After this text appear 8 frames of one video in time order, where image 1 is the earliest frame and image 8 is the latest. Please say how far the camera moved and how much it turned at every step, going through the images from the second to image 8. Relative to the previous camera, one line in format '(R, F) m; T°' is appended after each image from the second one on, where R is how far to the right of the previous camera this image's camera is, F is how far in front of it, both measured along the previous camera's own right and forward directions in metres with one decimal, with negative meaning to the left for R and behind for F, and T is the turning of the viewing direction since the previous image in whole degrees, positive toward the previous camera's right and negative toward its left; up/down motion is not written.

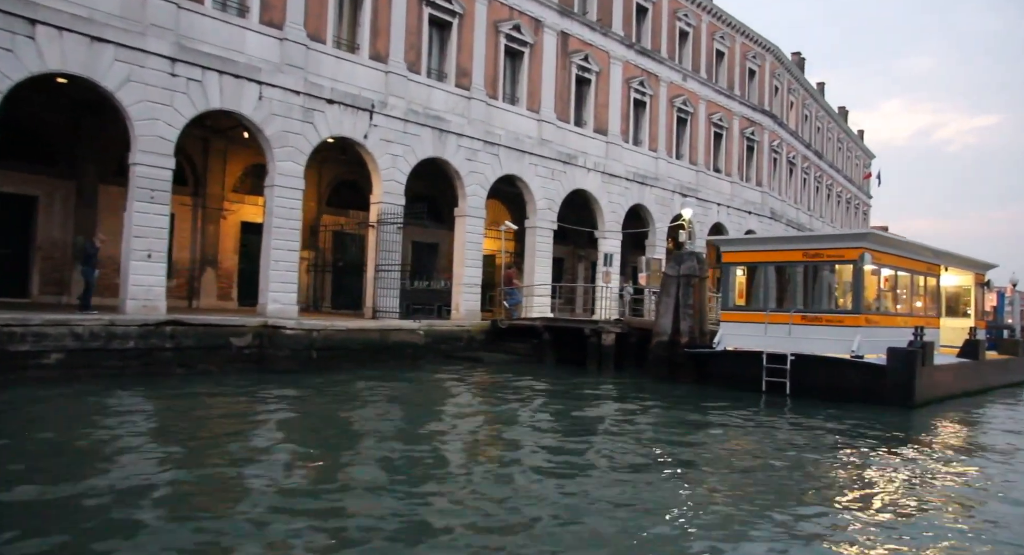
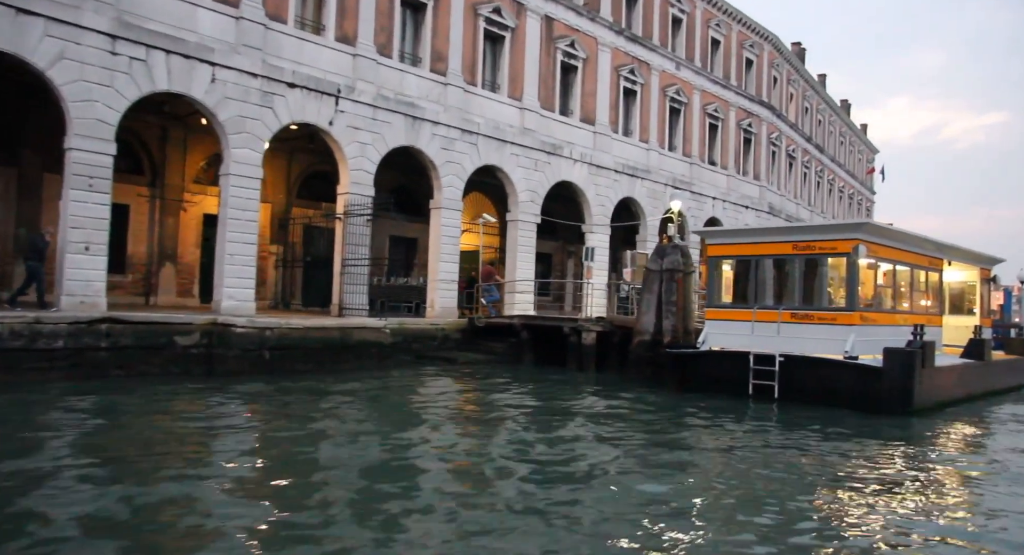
(+0.7, +1.0) m; 0°
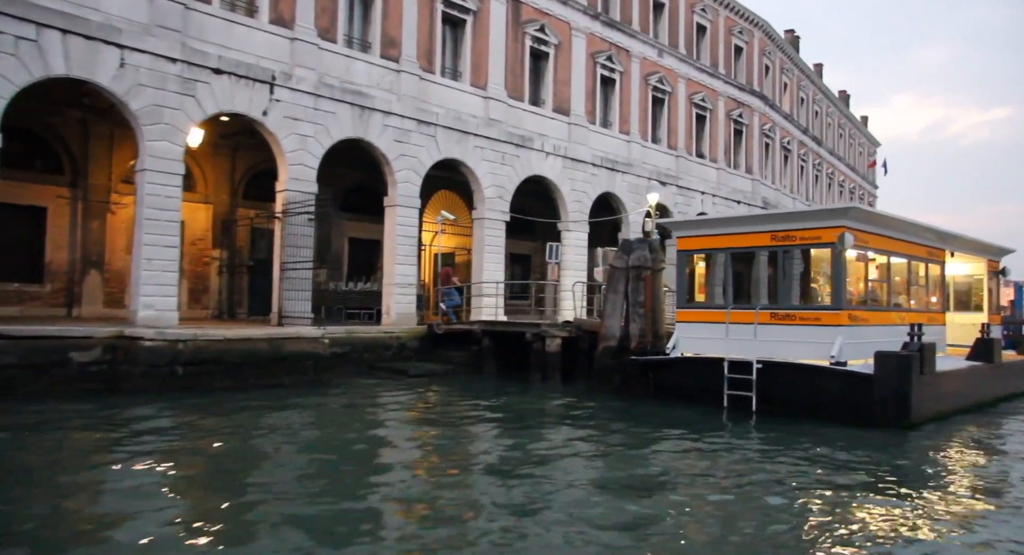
(+1.0, +1.5) m; -1°
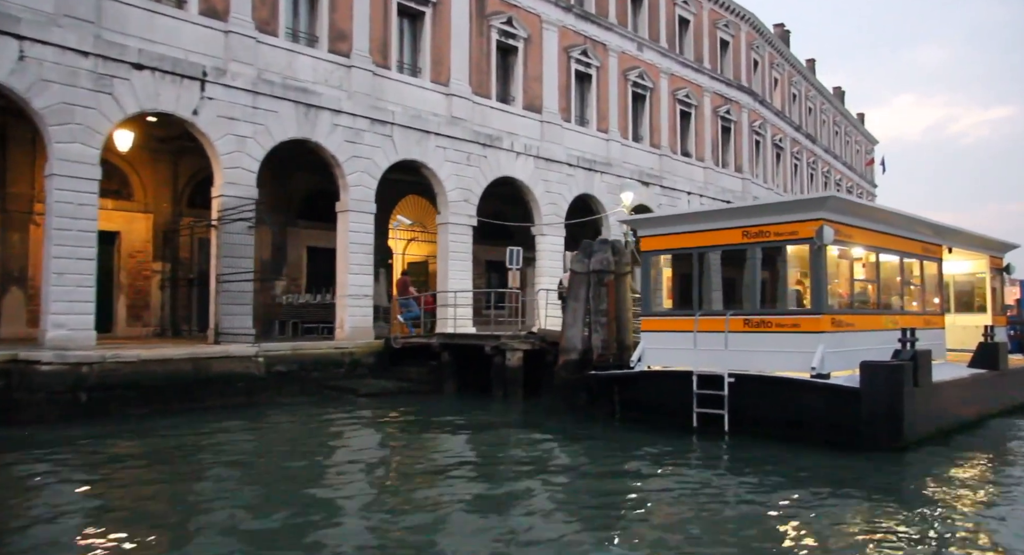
(+0.9, +1.3) m; 0°
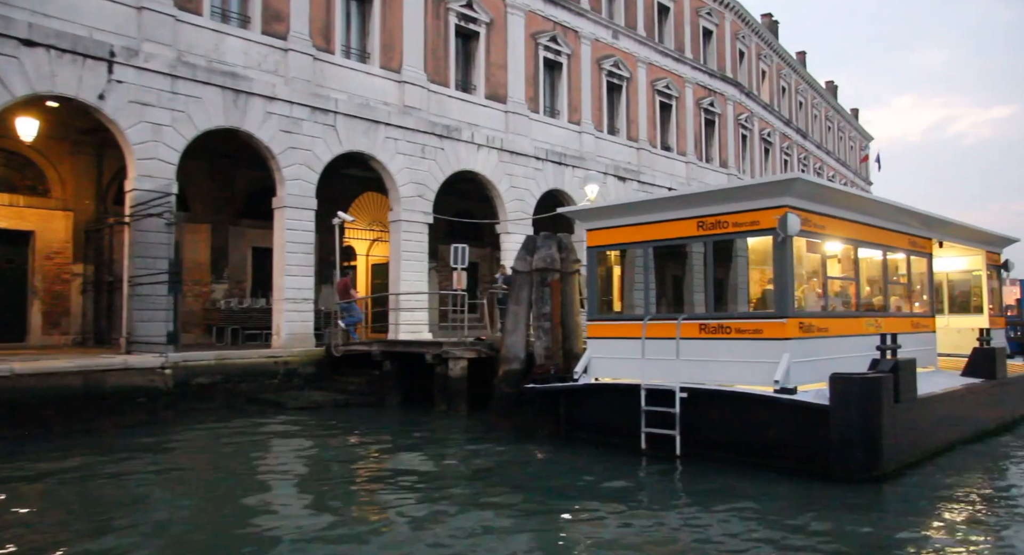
(+1.0, +1.4) m; 0°
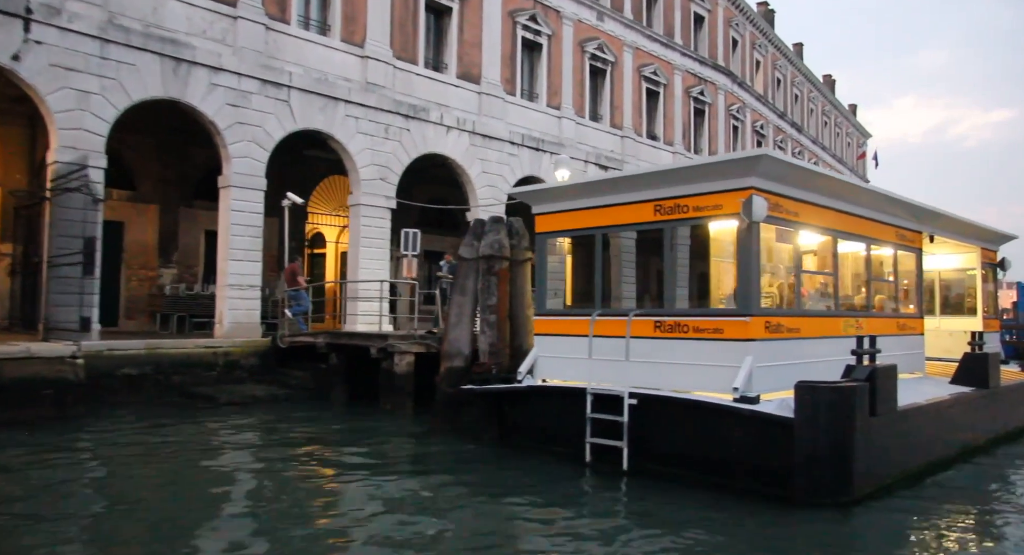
(+0.7, +1.0) m; 0°
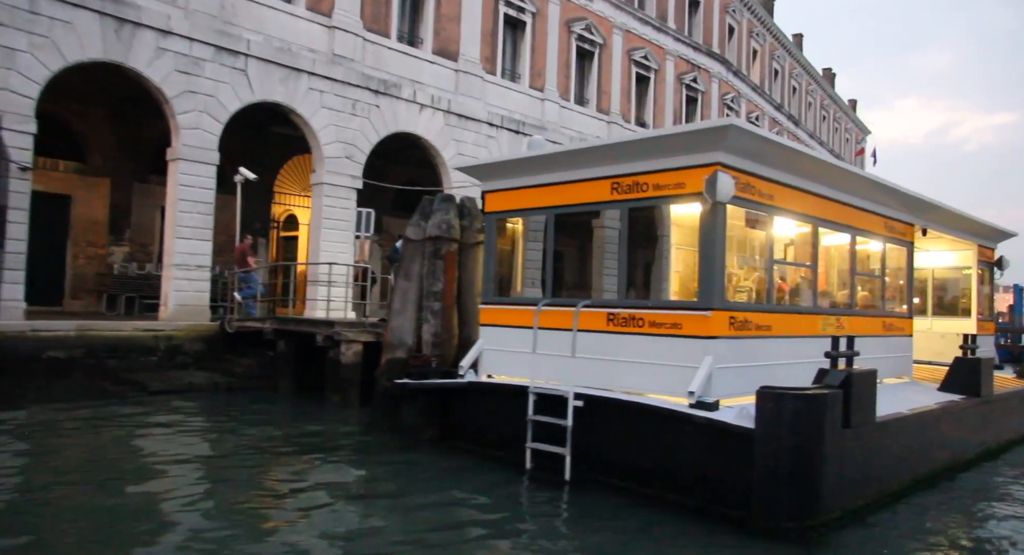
(+0.6, +0.9) m; 0°
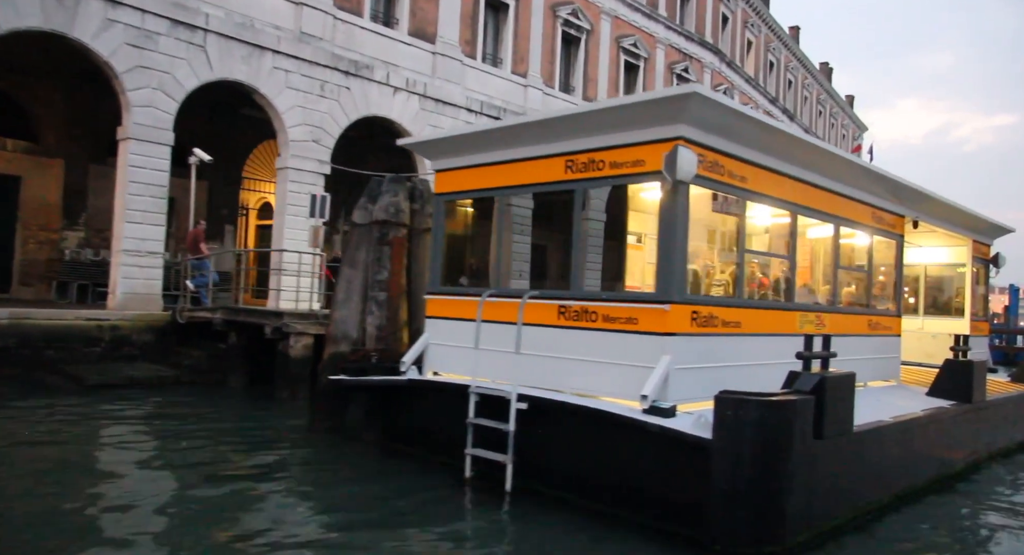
(+0.5, +0.7) m; 0°
